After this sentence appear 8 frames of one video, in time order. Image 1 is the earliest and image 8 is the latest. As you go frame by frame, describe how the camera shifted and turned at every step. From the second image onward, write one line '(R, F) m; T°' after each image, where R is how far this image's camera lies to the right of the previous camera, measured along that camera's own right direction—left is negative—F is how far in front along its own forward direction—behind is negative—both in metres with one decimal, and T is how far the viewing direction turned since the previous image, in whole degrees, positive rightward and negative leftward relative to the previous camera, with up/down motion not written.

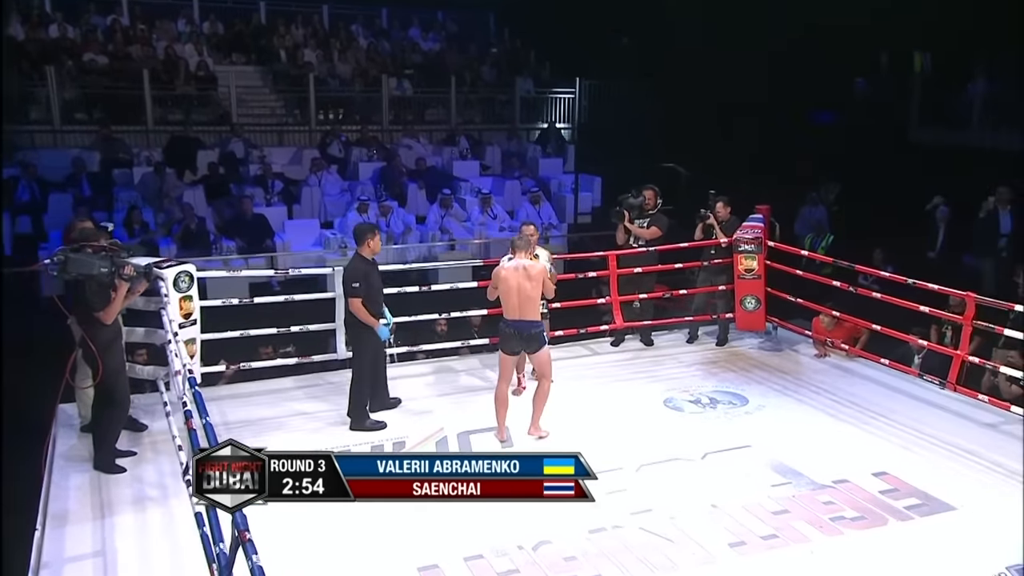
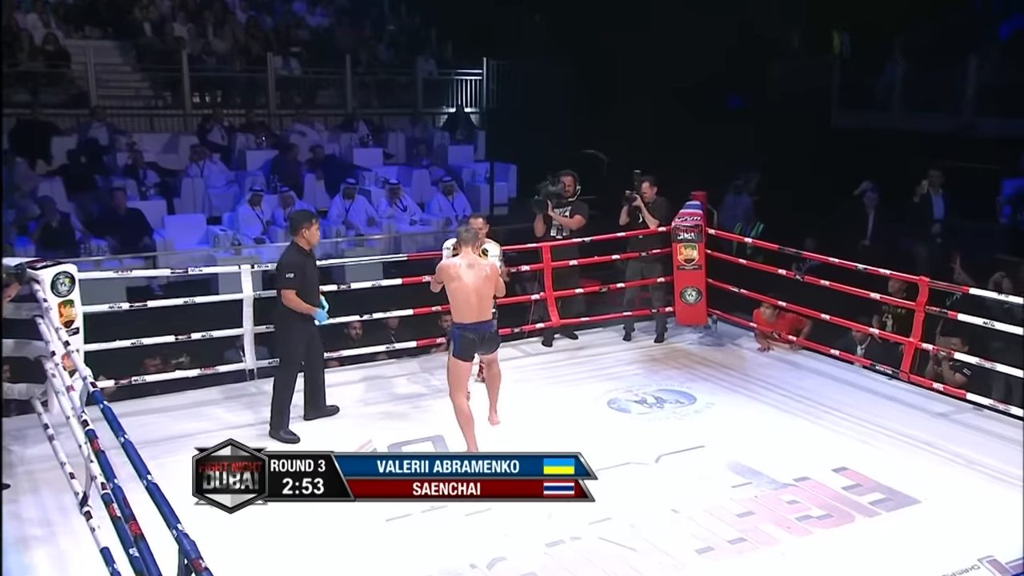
(-0.6, +0.5) m; +9°
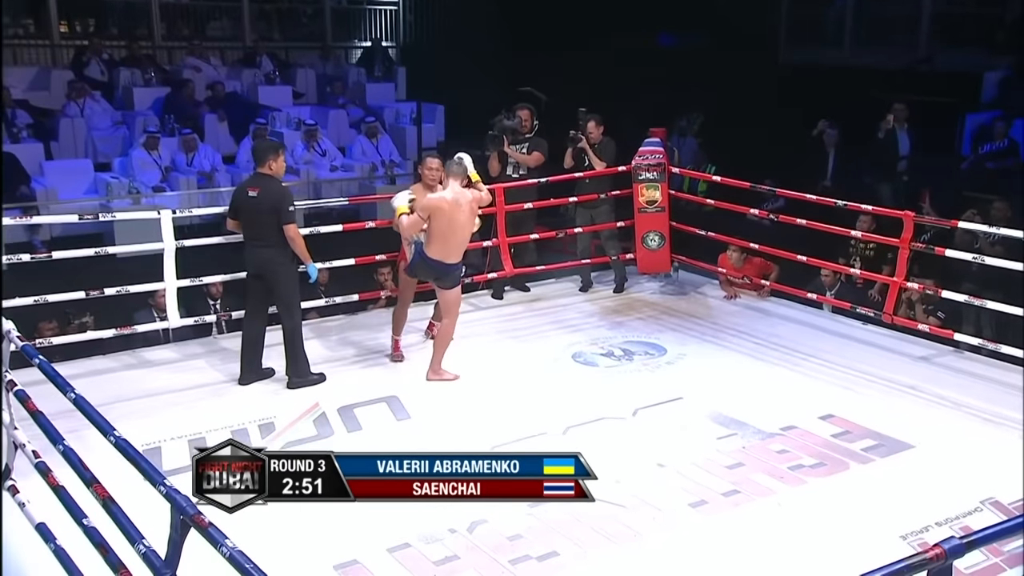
(-0.7, +0.6) m; +10°
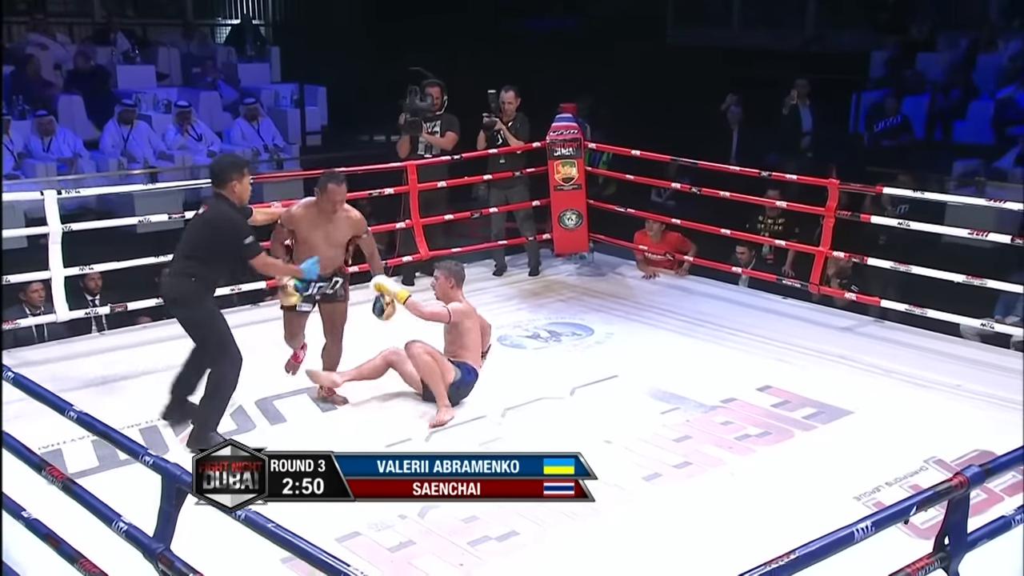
(-0.6, +0.4) m; +10°
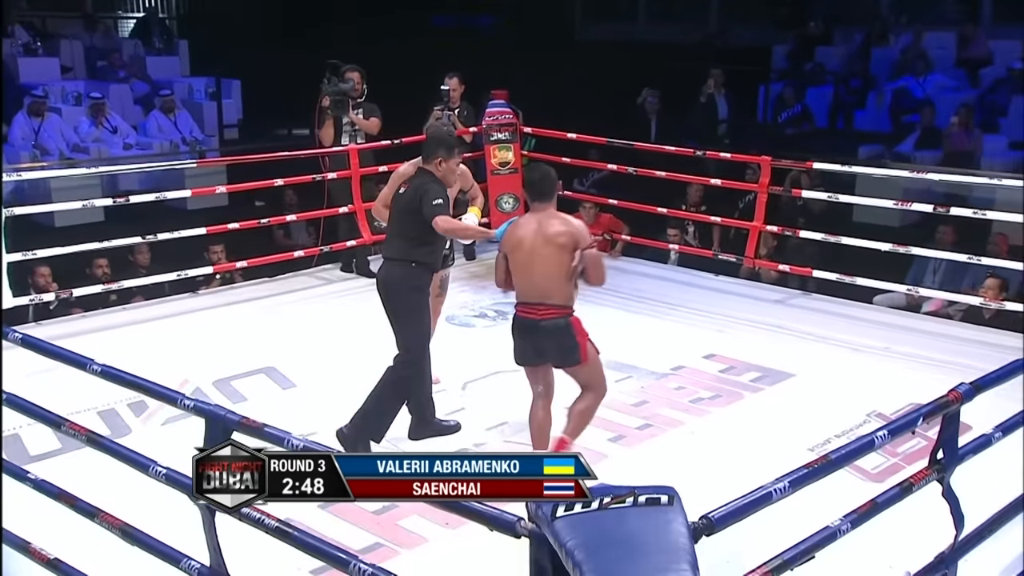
(-0.4, 0.0) m; +7°
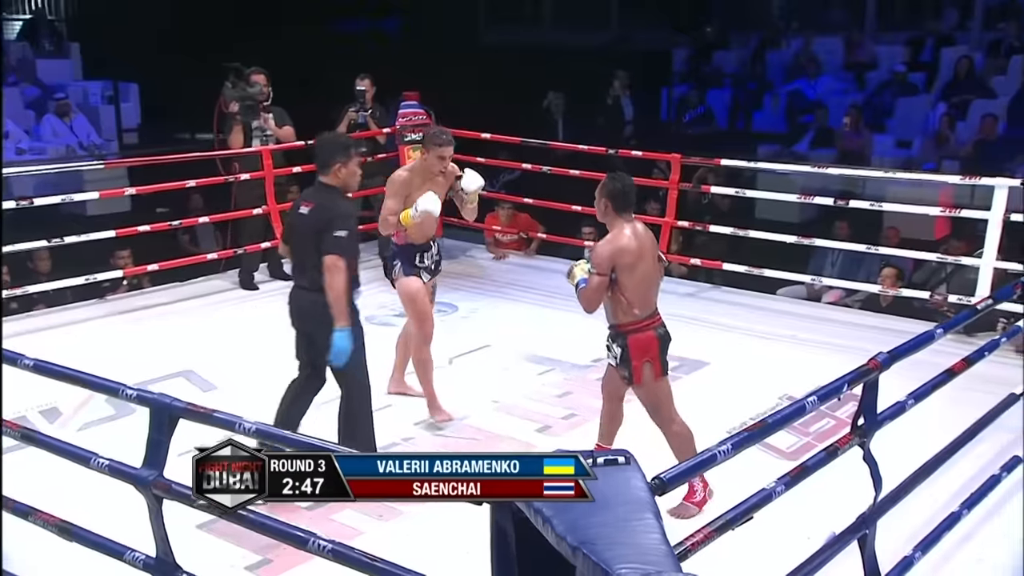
(-0.1, 0.0) m; +6°
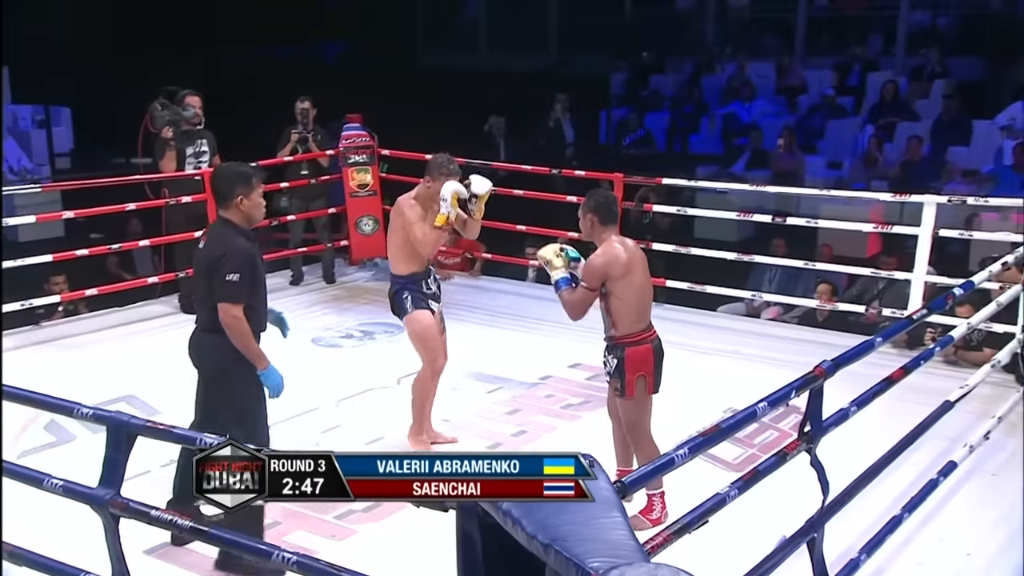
(-0.1, 0.0) m; +4°
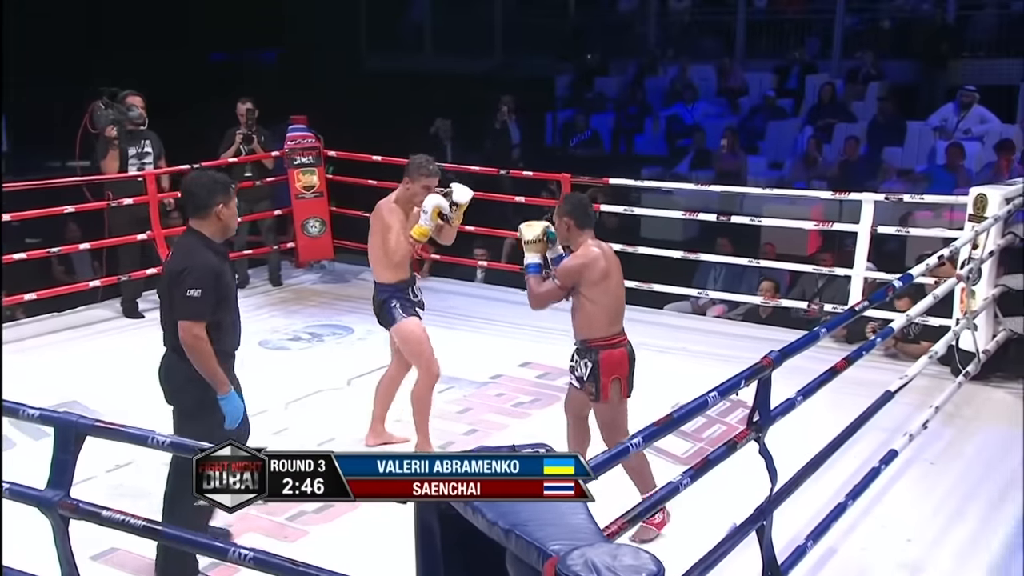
(0.0, 0.0) m; +3°
